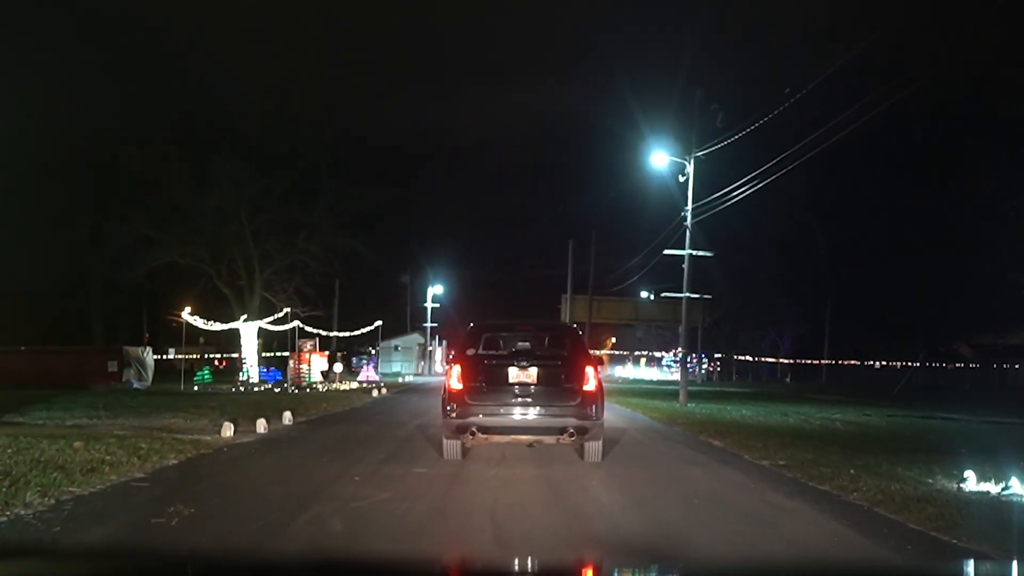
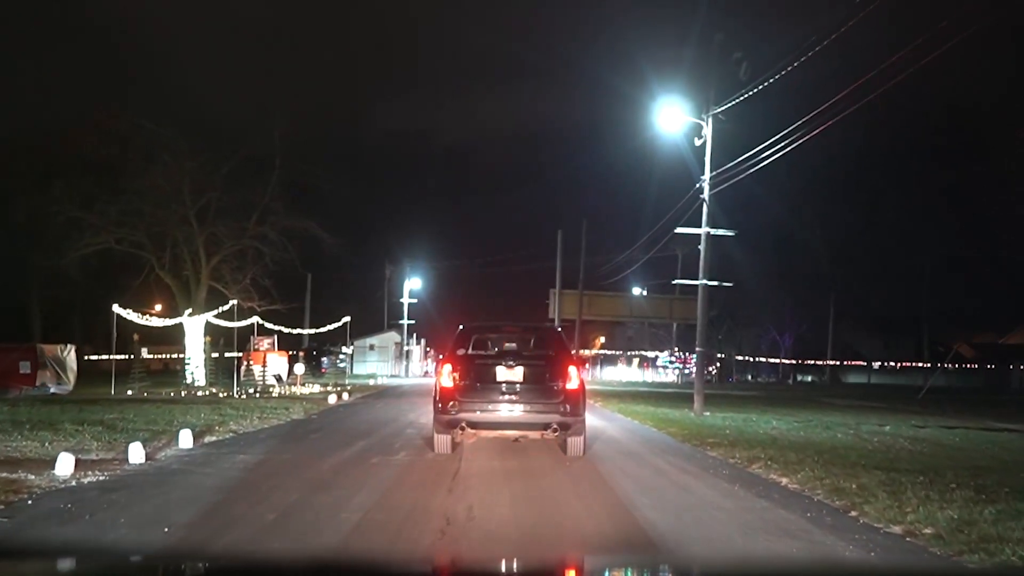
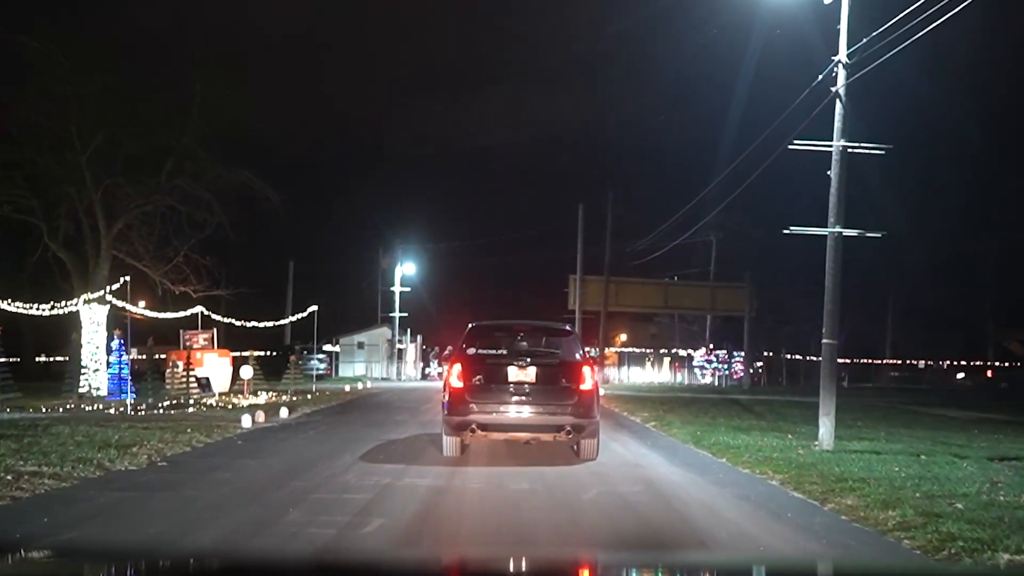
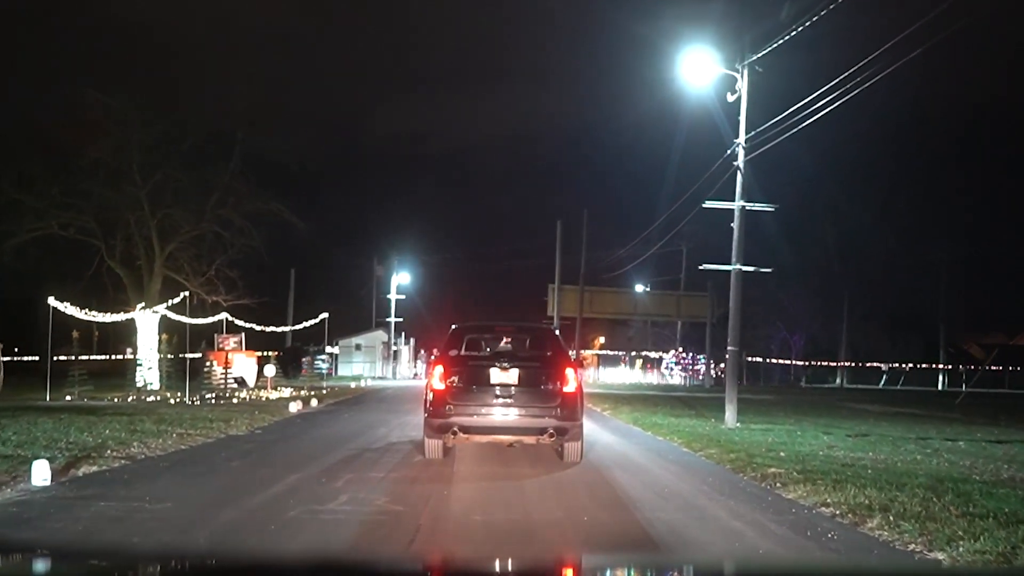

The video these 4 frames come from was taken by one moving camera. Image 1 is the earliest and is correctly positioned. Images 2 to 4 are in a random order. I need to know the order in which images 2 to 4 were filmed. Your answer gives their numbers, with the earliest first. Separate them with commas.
2, 4, 3
